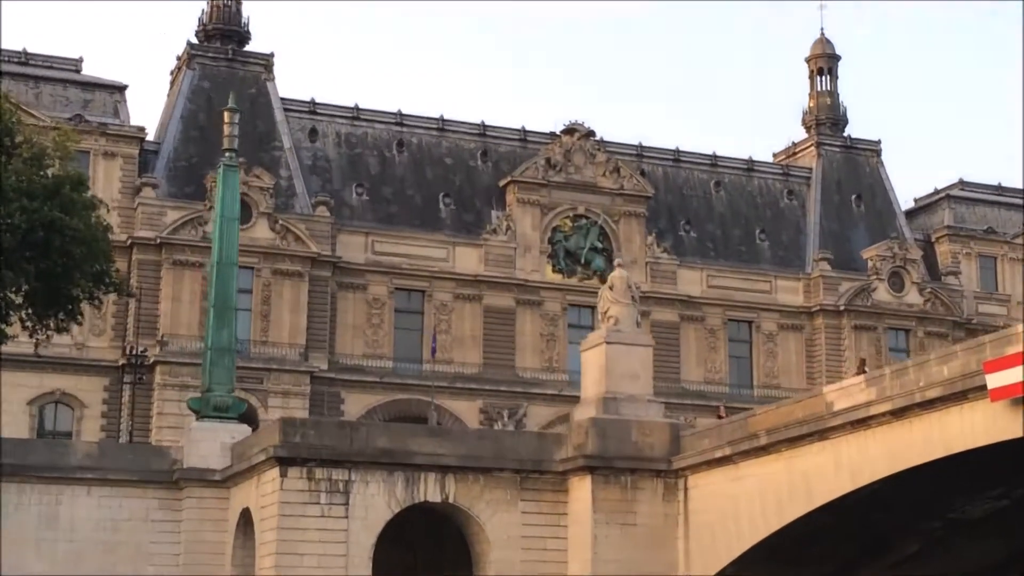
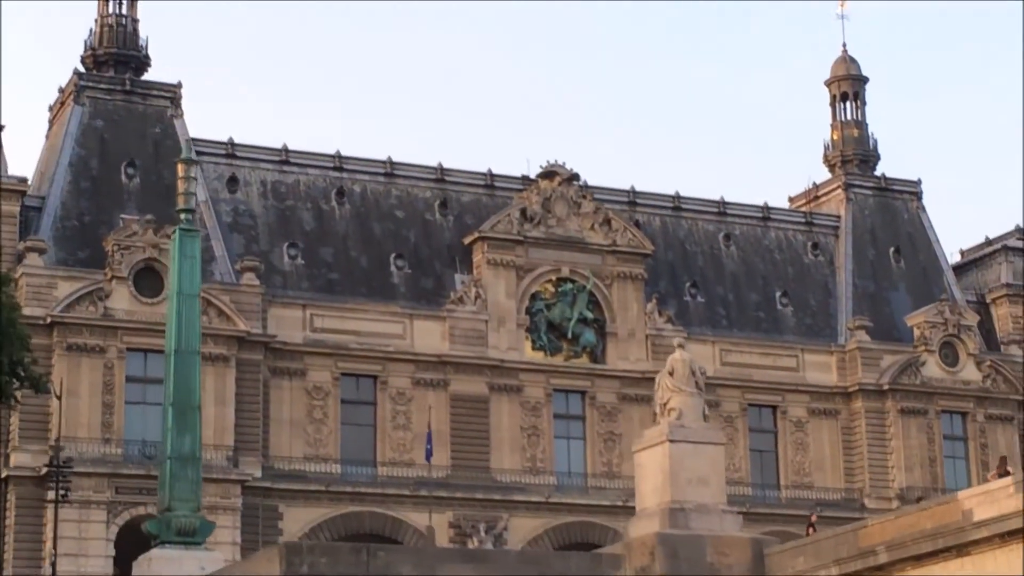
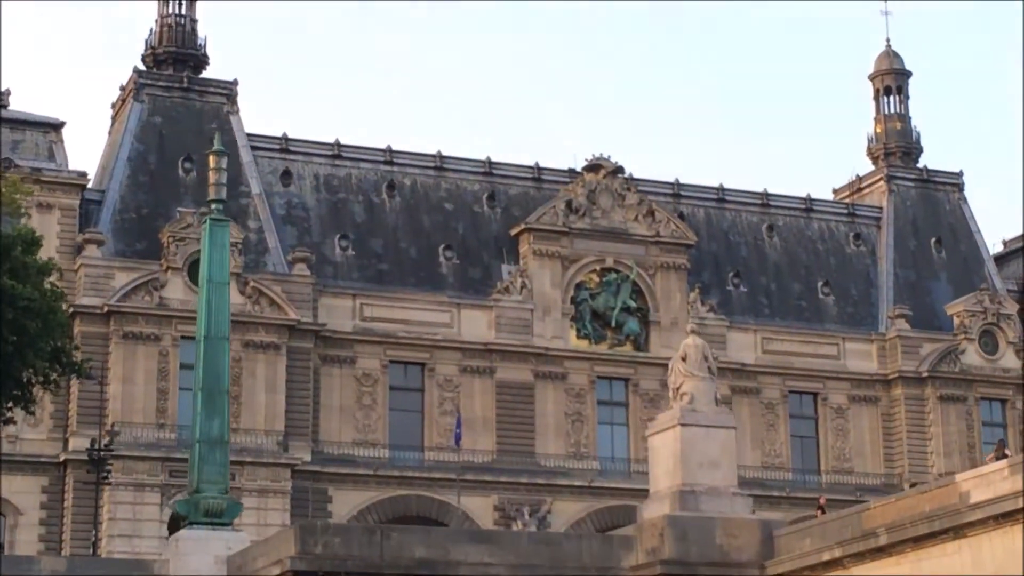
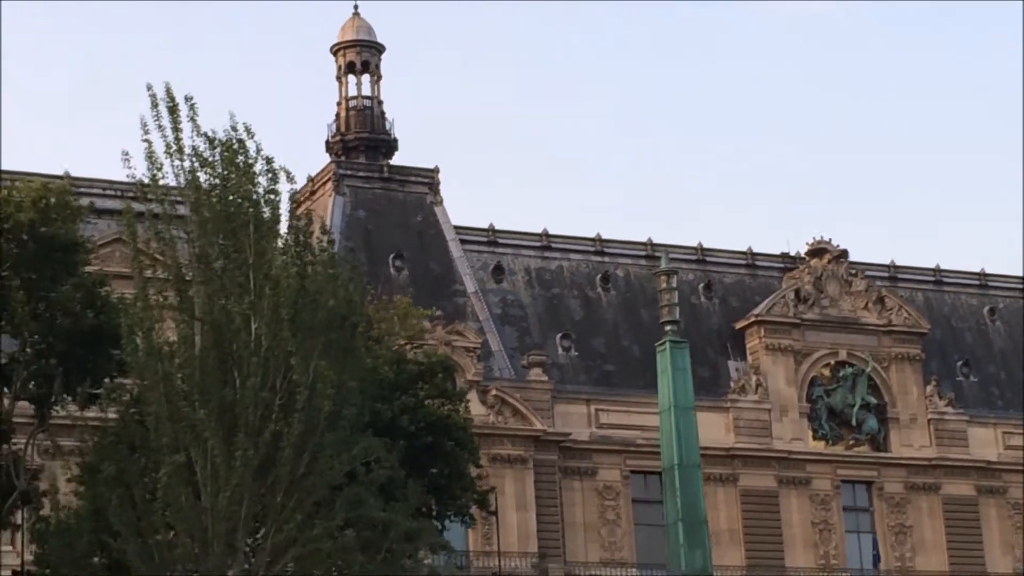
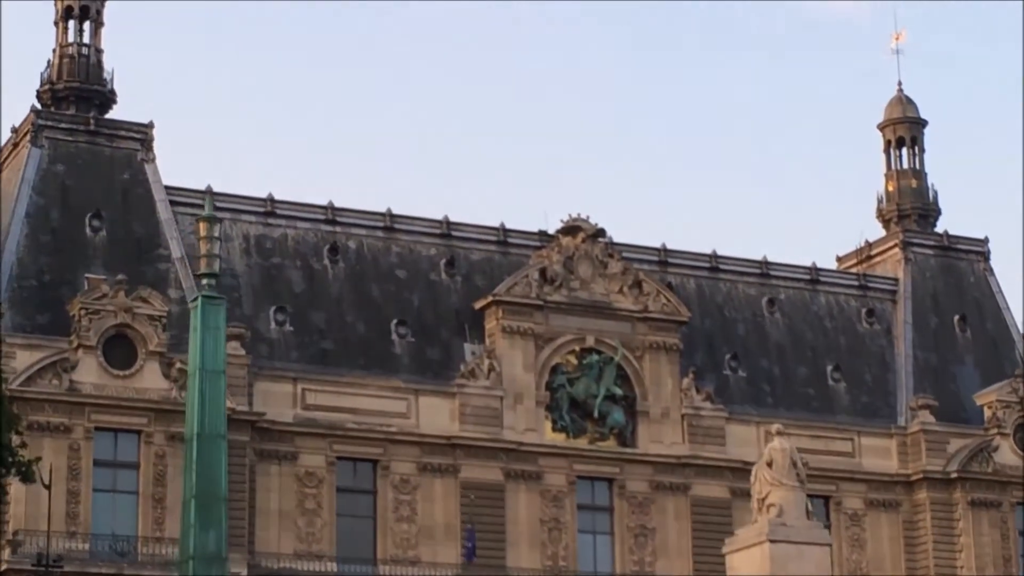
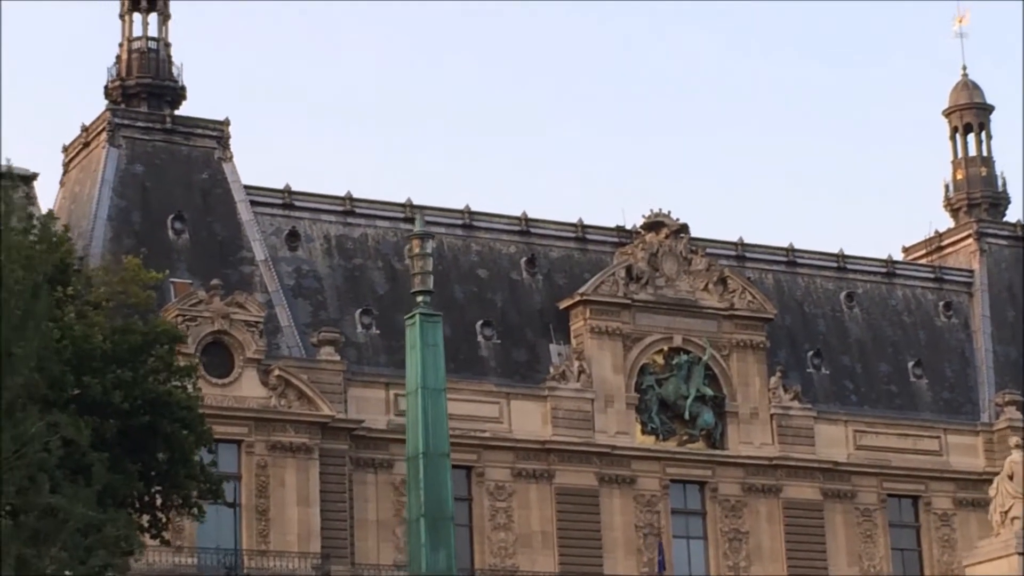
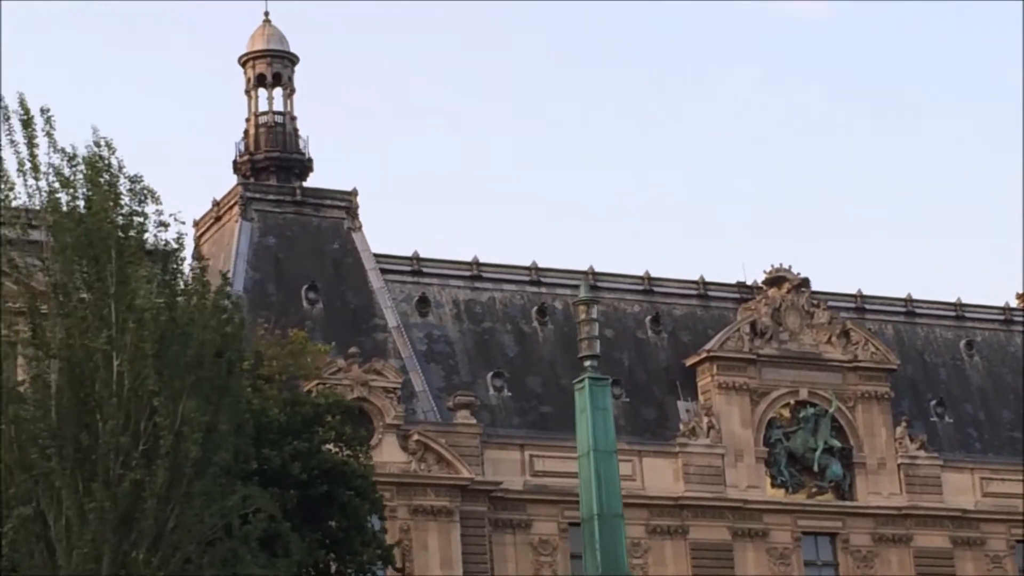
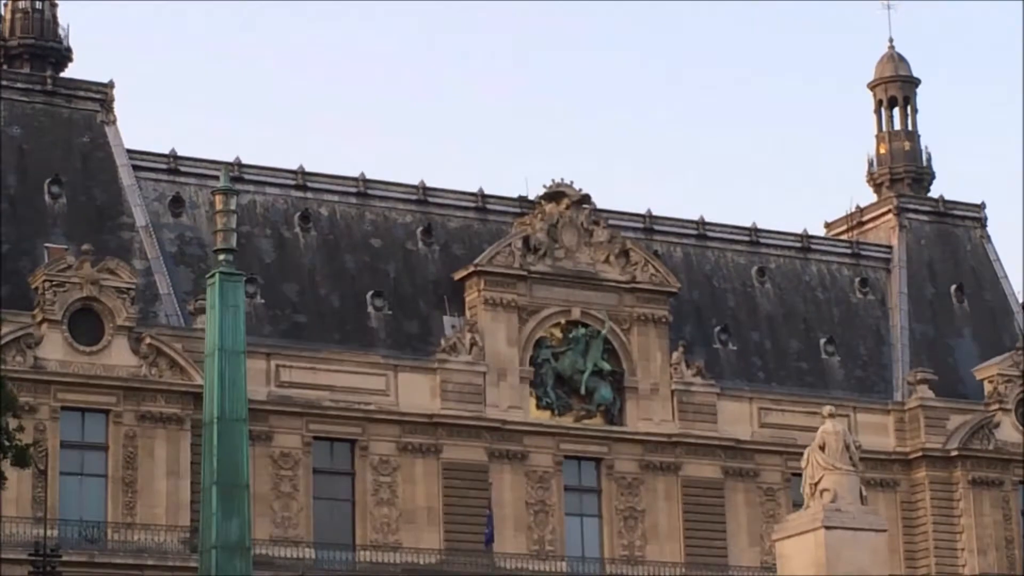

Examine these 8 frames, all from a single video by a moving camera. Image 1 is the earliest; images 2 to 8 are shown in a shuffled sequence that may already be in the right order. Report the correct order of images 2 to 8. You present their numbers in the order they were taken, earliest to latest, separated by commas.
3, 2, 5, 8, 6, 7, 4
